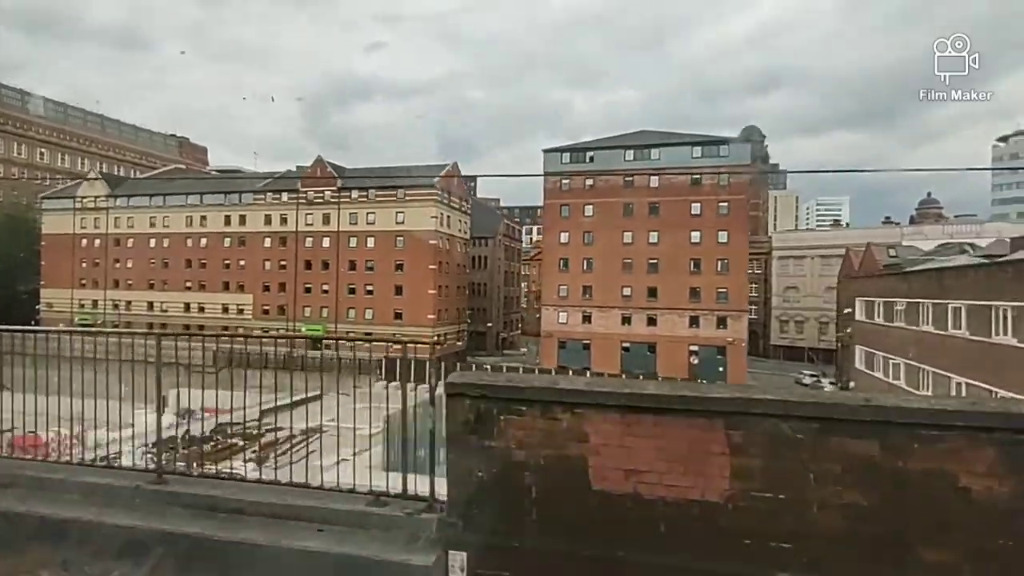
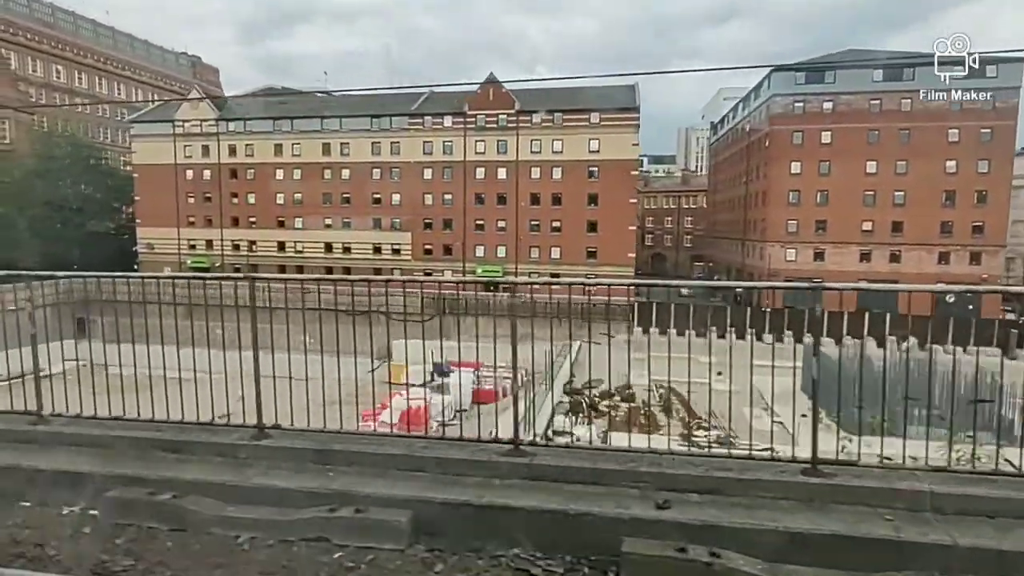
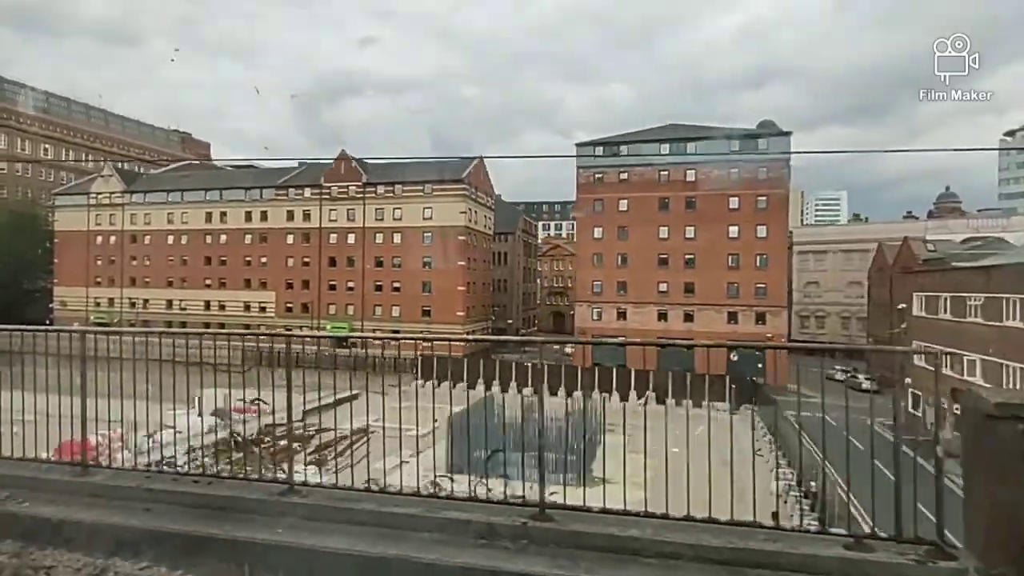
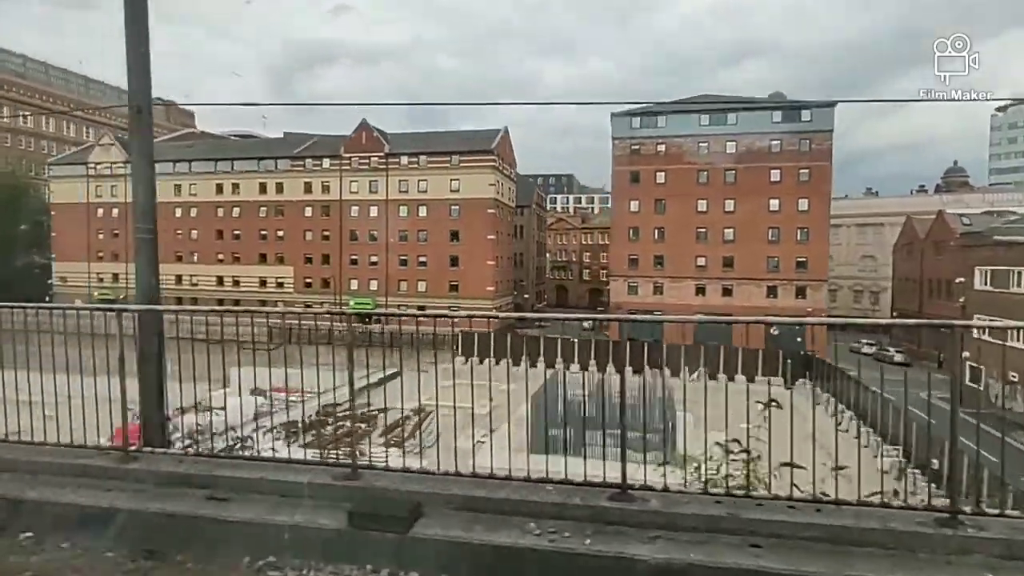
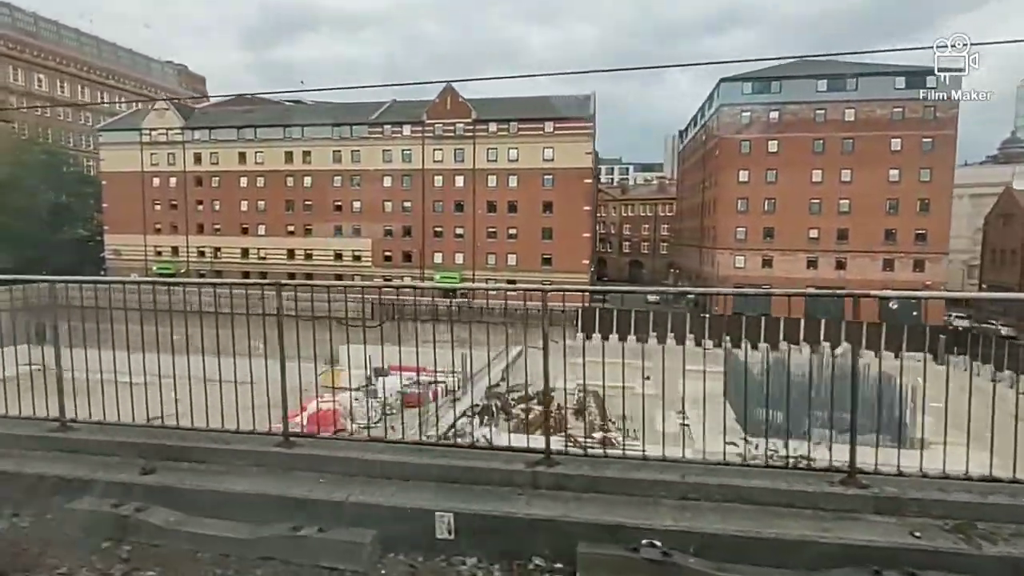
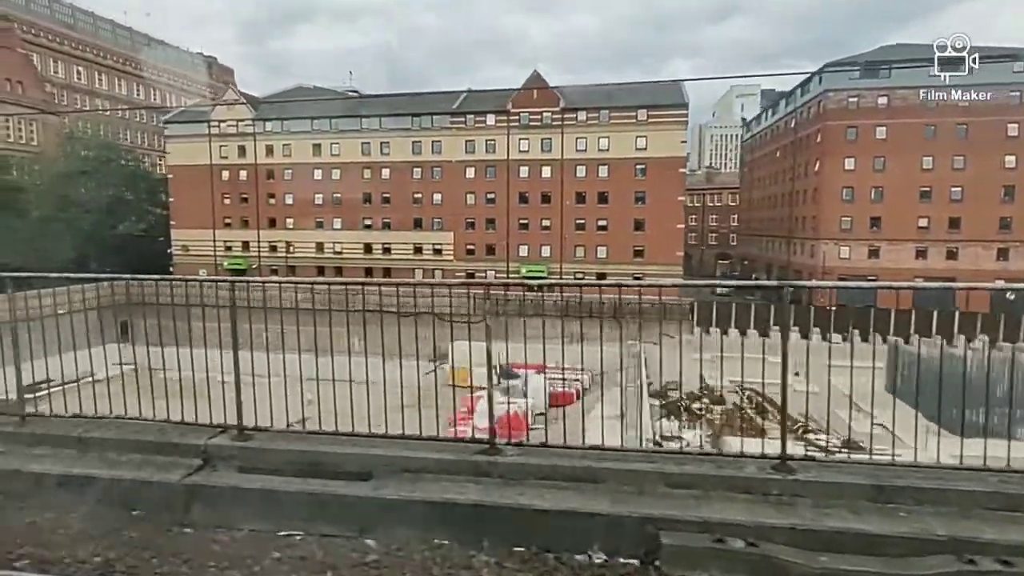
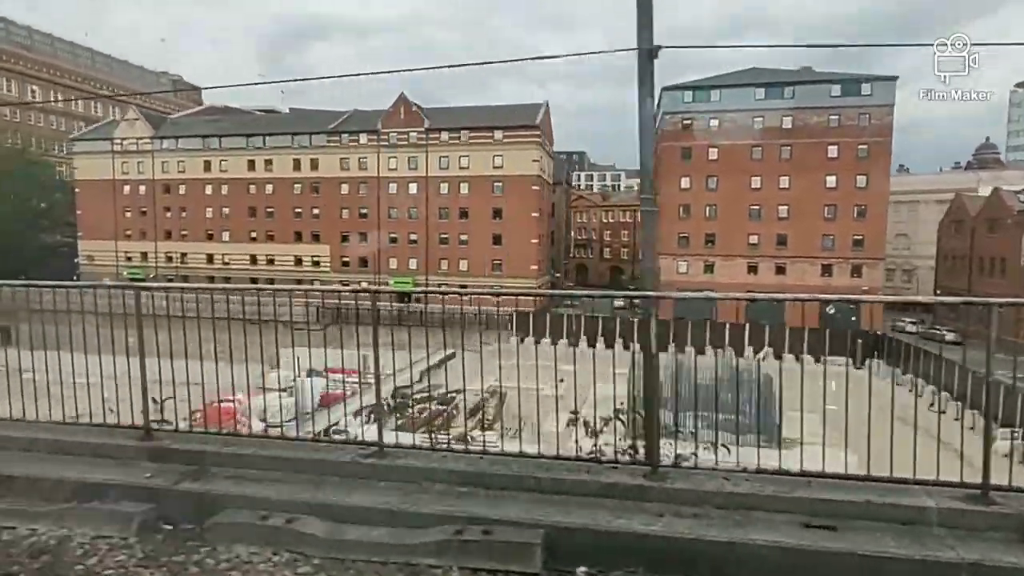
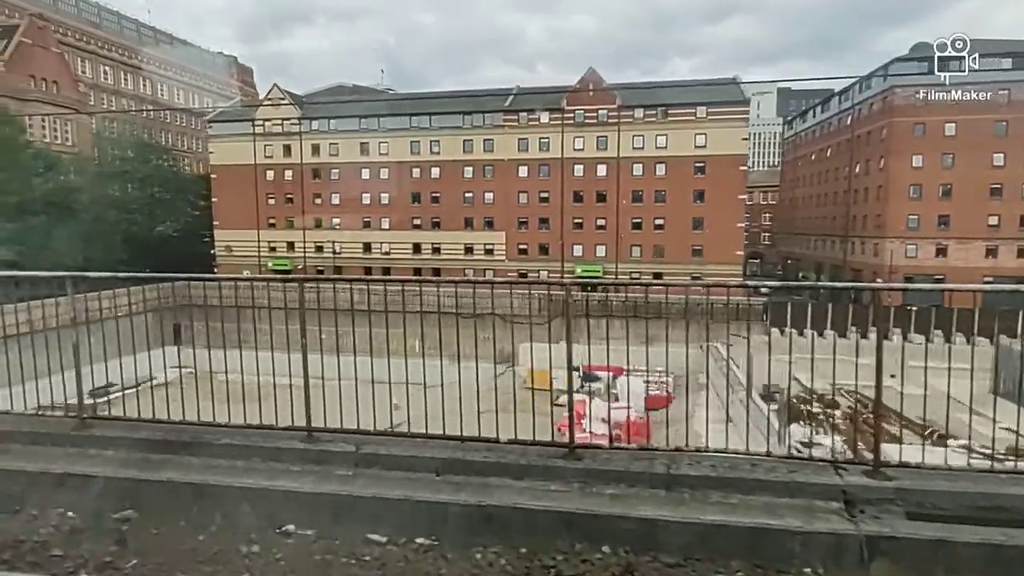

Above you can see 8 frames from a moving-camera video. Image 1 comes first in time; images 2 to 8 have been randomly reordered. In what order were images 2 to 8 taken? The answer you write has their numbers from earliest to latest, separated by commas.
3, 4, 7, 5, 2, 6, 8
